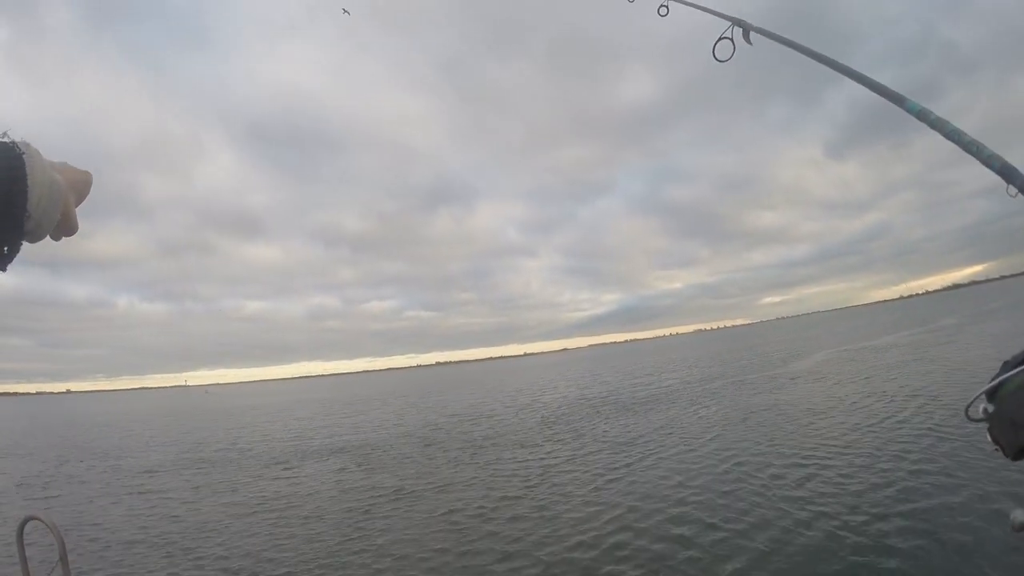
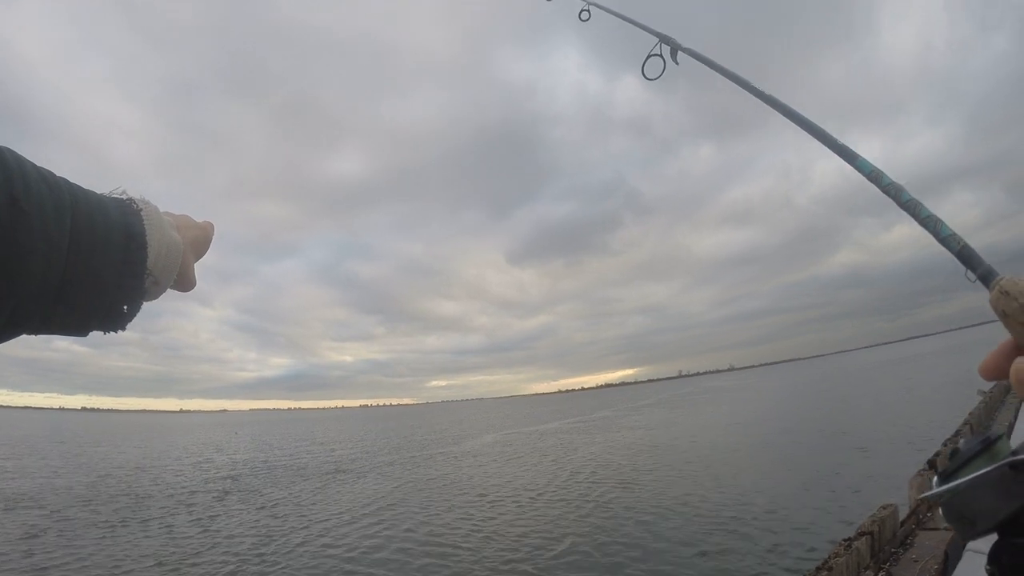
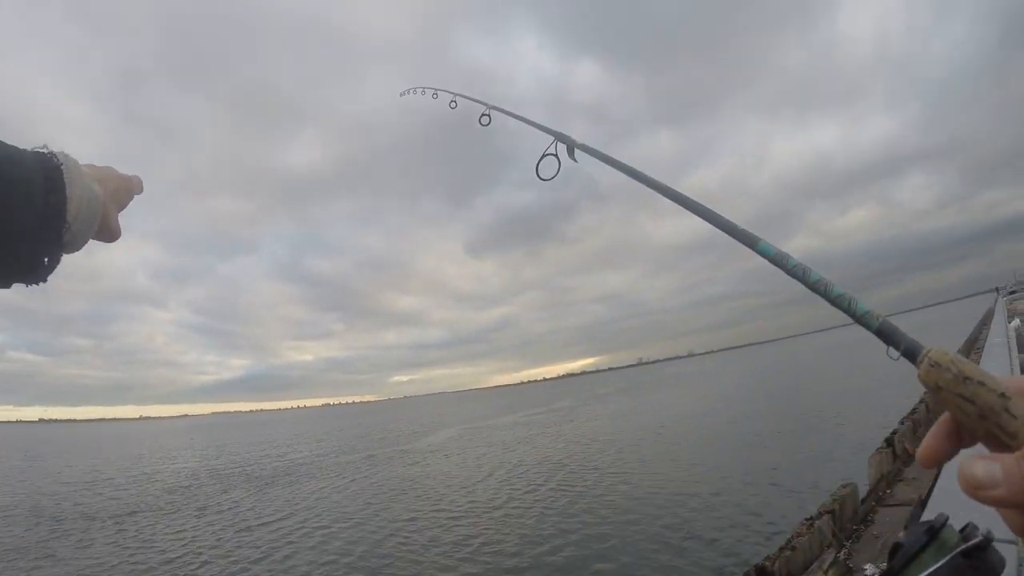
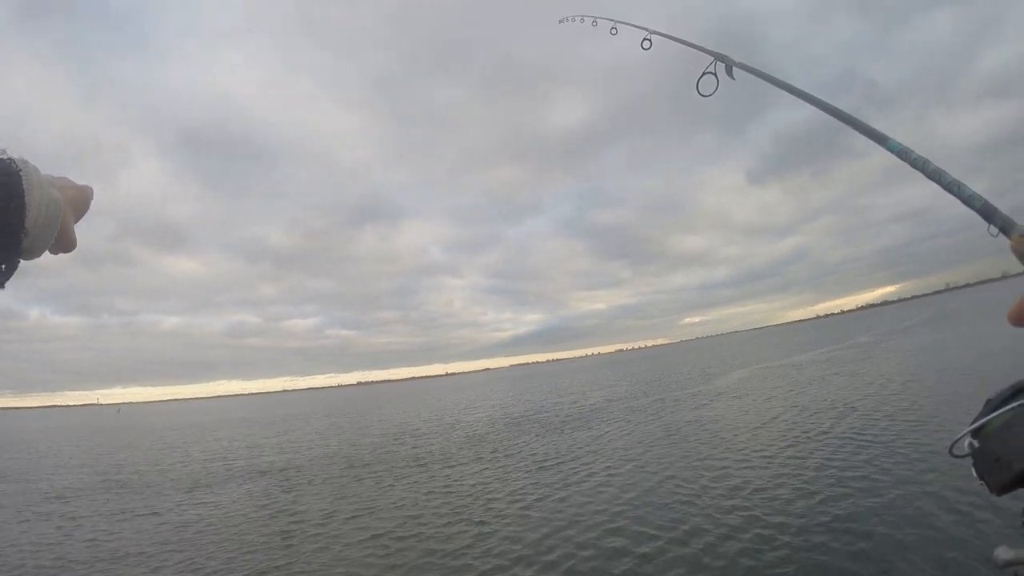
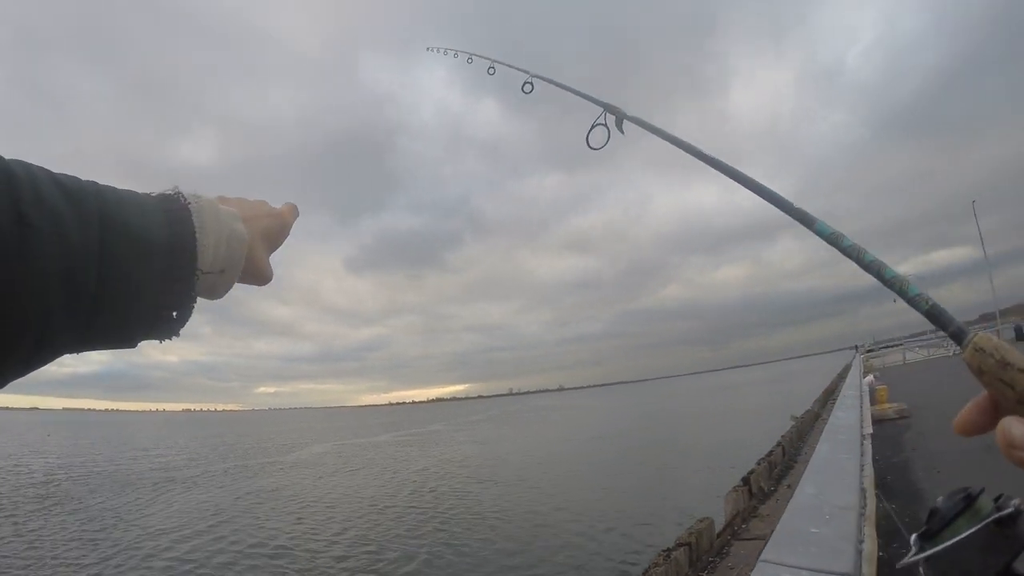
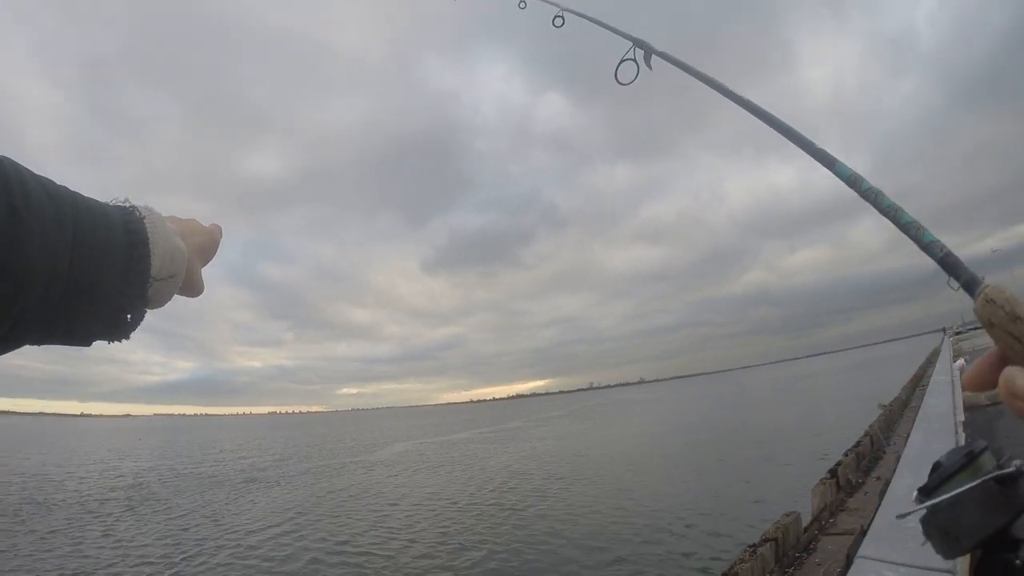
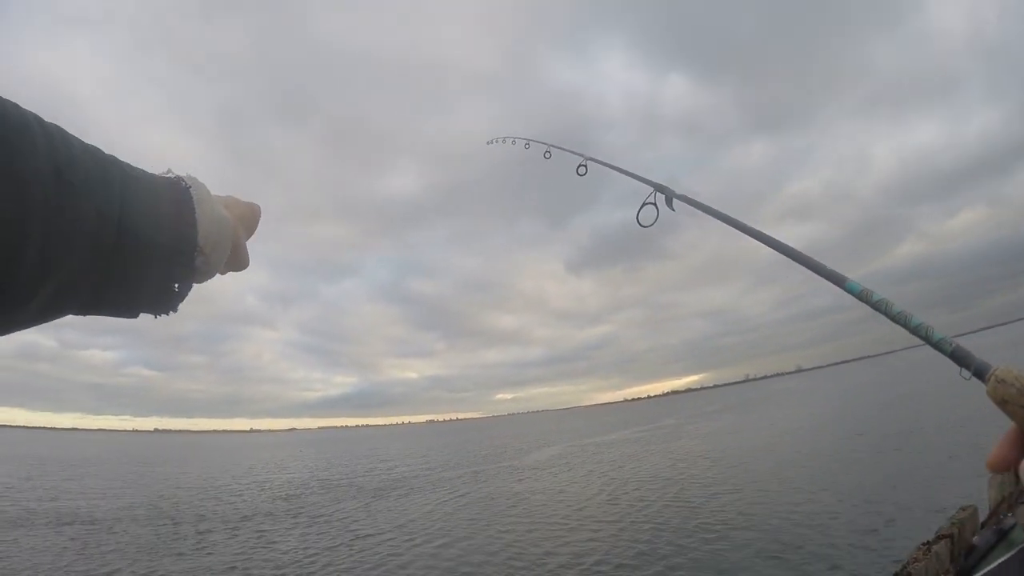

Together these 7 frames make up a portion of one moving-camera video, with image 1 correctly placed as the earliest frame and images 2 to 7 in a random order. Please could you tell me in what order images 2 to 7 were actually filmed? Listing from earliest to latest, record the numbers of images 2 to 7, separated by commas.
4, 3, 7, 2, 6, 5
